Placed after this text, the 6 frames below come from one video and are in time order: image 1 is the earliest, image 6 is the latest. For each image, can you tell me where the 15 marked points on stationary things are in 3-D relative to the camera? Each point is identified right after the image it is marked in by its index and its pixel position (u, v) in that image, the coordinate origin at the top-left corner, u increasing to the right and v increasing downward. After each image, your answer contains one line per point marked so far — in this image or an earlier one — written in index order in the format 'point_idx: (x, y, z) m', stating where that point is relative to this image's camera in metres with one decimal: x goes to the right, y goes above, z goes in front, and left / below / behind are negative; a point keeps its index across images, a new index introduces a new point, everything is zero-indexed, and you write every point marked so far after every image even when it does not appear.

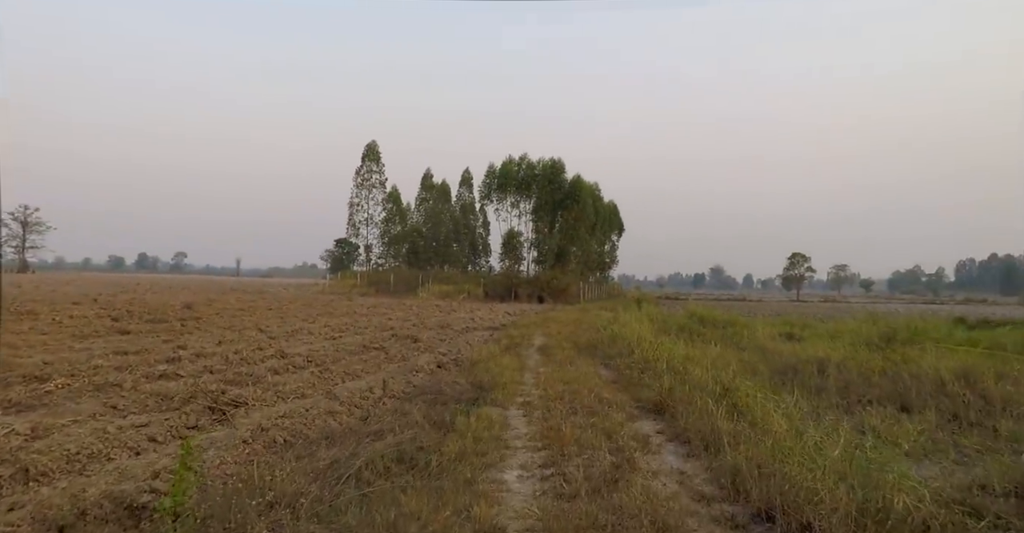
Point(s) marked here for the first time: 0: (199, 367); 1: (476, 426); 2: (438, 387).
0: (-5.1, -1.6, +9.5) m
1: (-0.4, -1.5, +5.4) m
2: (-1.0, -1.6, +7.7) m
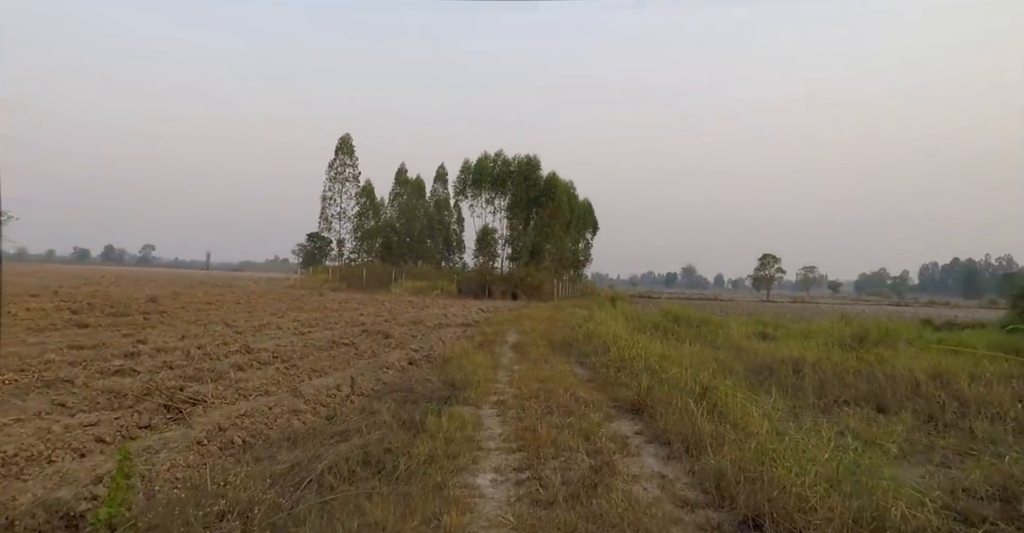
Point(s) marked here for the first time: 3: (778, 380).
0: (-5.5, -1.5, +9.0) m
1: (-0.6, -1.4, +5.2) m
2: (-1.3, -1.5, +7.4) m
3: (+4.3, -1.9, +9.4) m
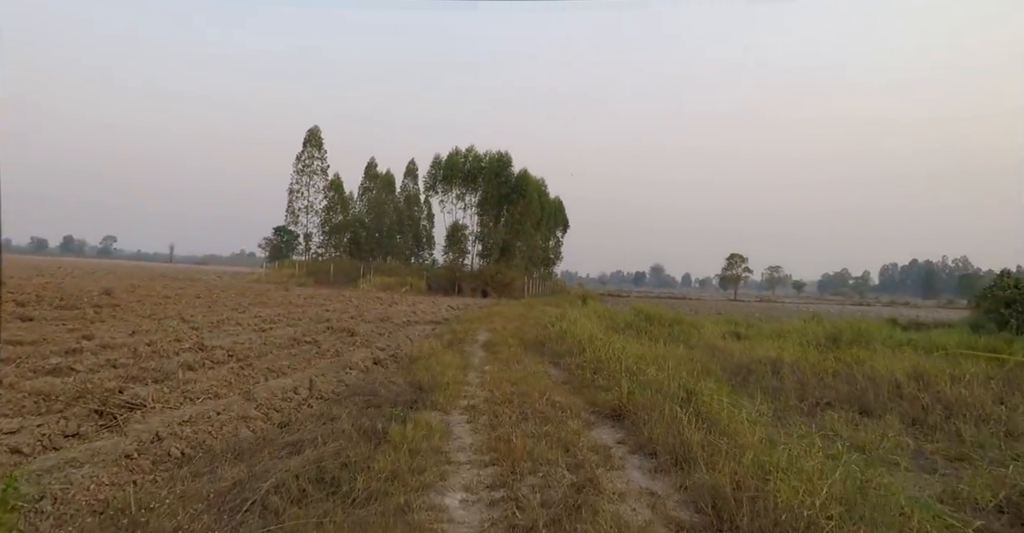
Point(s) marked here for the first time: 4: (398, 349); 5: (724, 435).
0: (-5.9, -1.4, +8.3) m
1: (-0.8, -1.4, +4.7) m
2: (-1.7, -1.5, +6.9) m
3: (+3.8, -1.8, +9.2) m
4: (-2.1, -1.5, +10.7) m
5: (+1.8, -1.4, +4.9) m
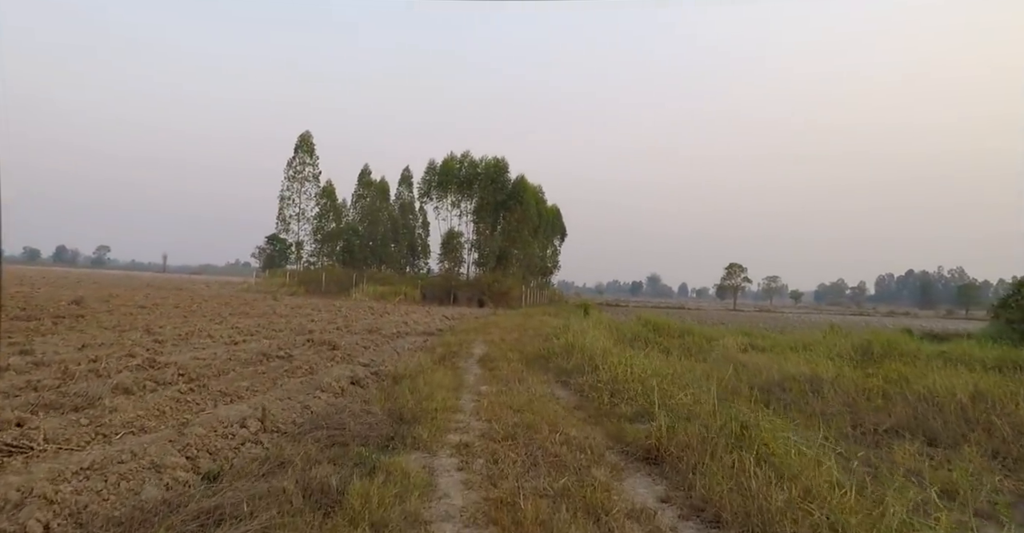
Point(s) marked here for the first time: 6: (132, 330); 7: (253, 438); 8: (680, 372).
0: (-5.9, -1.4, +6.9) m
1: (-0.8, -1.4, +3.4) m
2: (-1.6, -1.5, +5.6) m
3: (+3.8, -1.9, +7.9) m
4: (-2.1, -1.6, +9.4) m
5: (+1.8, -1.4, +3.6) m
6: (-8.4, -1.4, +12.8) m
7: (-2.2, -1.5, +5.0) m
8: (+2.7, -1.7, +9.3) m
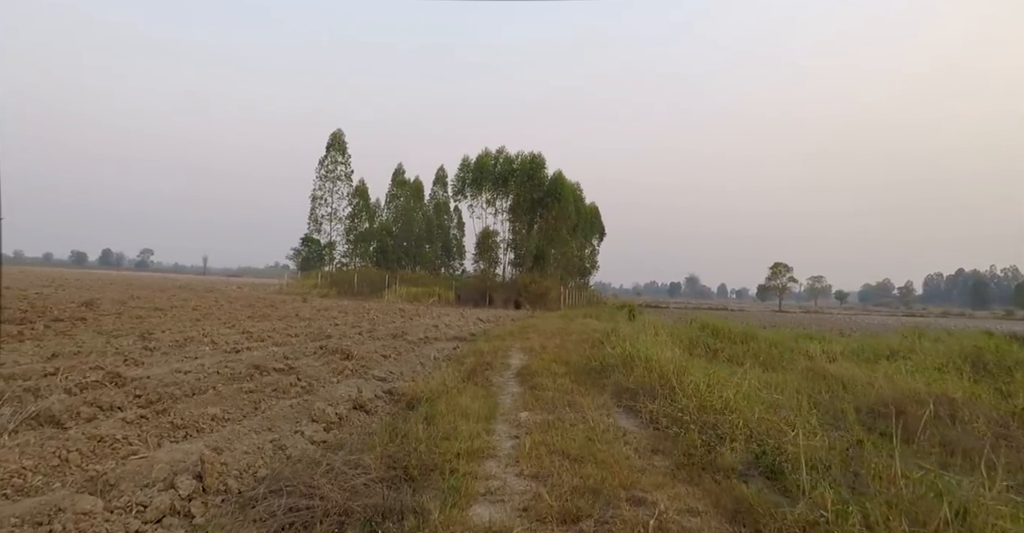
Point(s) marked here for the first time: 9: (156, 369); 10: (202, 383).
0: (-5.5, -1.3, +5.4) m
1: (-0.5, -1.2, +1.6) m
2: (-1.3, -1.4, +3.8) m
3: (+4.3, -1.8, +5.8) m
4: (-1.5, -1.5, +7.7) m
5: (+2.1, -1.3, +1.6) m
6: (-7.6, -1.4, +11.4) m
7: (-1.9, -1.4, +3.3) m
8: (+3.3, -1.6, +7.3) m
9: (-4.9, -1.4, +8.0) m
10: (-3.7, -1.4, +7.0) m
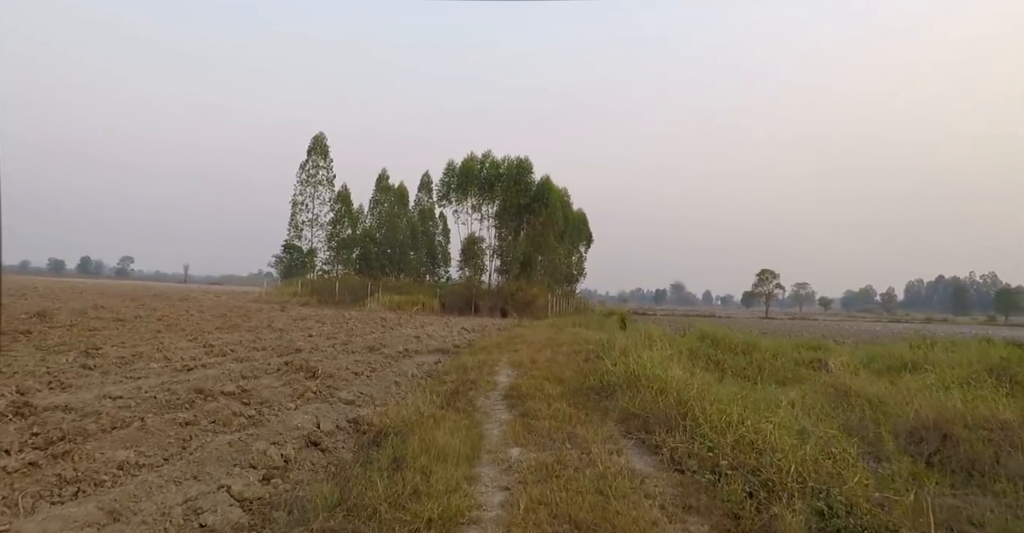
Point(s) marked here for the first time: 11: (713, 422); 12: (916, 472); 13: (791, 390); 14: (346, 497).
0: (-5.5, -1.4, +4.2) m
1: (-0.5, -1.2, +0.5) m
2: (-1.3, -1.4, +2.8) m
3: (+4.2, -1.8, +4.8) m
4: (-1.6, -1.6, +6.6) m
5: (+2.1, -1.2, +0.6) m
6: (-7.8, -1.5, +10.2) m
7: (-1.9, -1.4, +2.2) m
8: (+3.2, -1.6, +6.3) m
9: (-5.1, -1.5, +6.8) m
10: (-3.8, -1.5, +5.8) m
11: (+1.7, -1.3, +4.9) m
12: (+3.7, -1.7, +5.0) m
13: (+4.4, -1.9, +8.9) m
14: (-1.0, -1.4, +3.7) m
